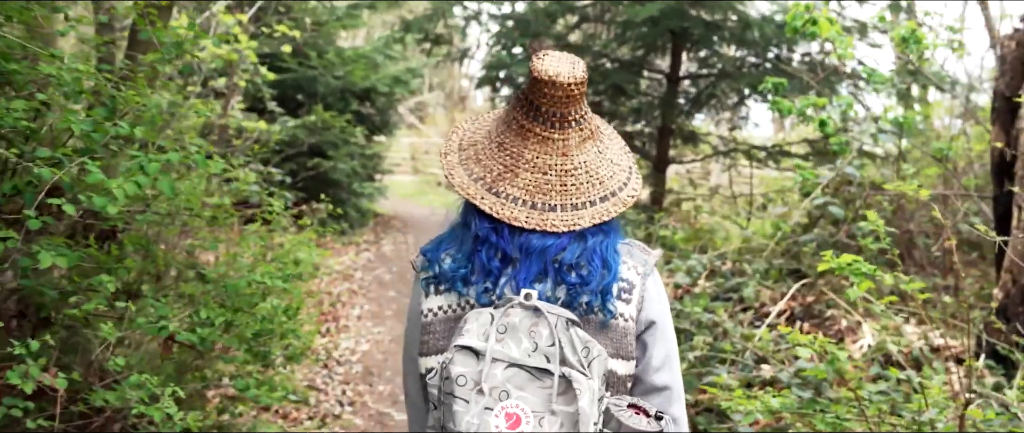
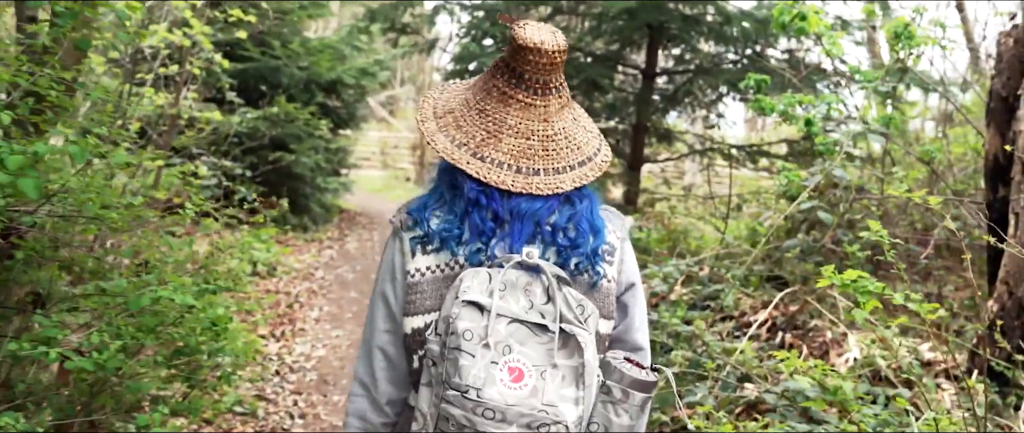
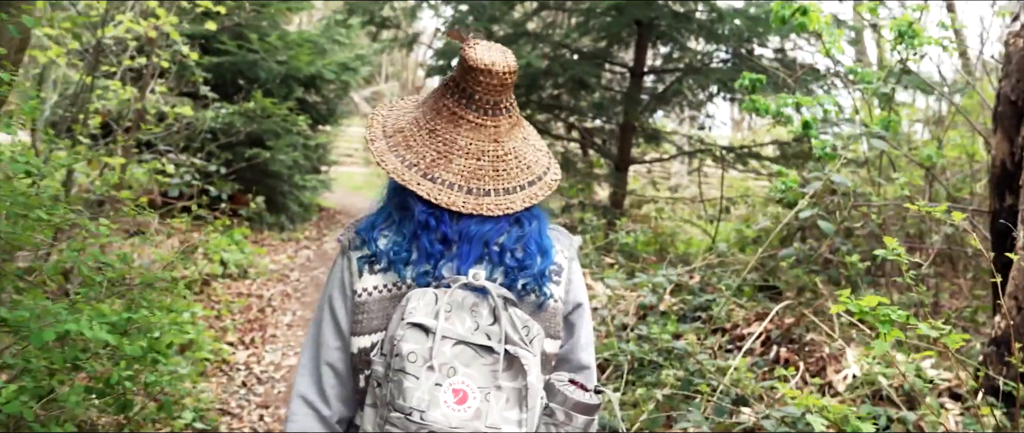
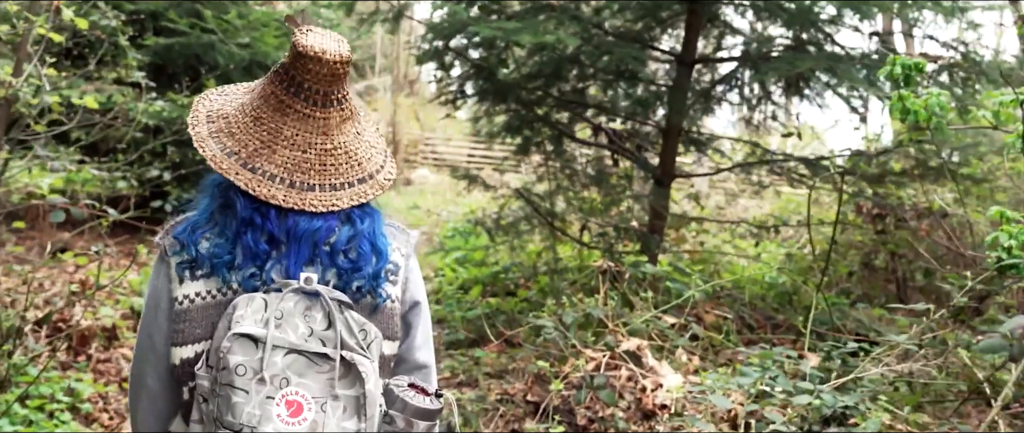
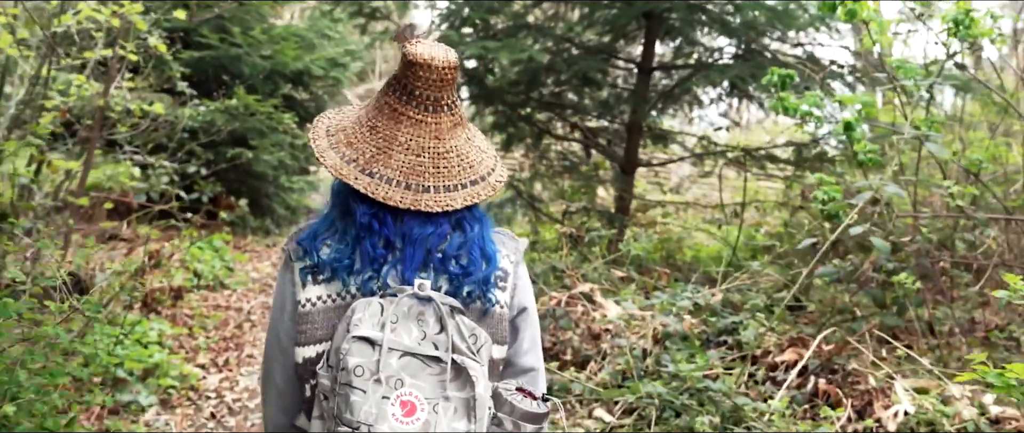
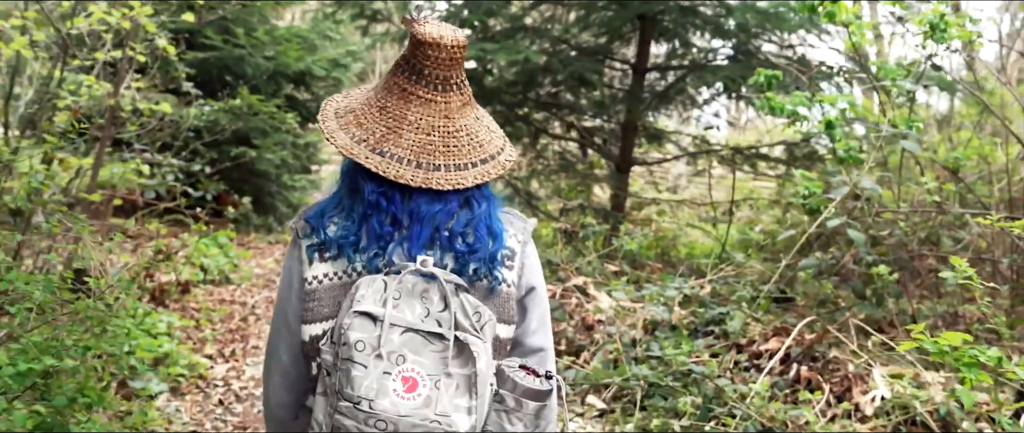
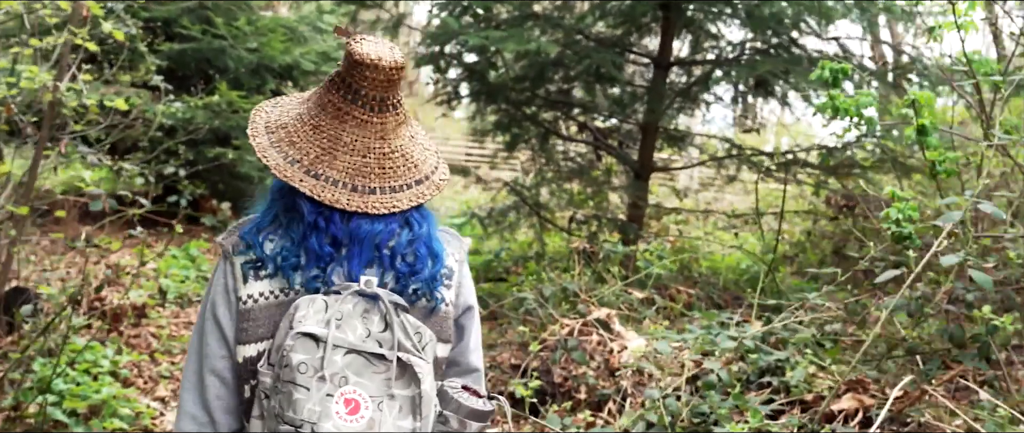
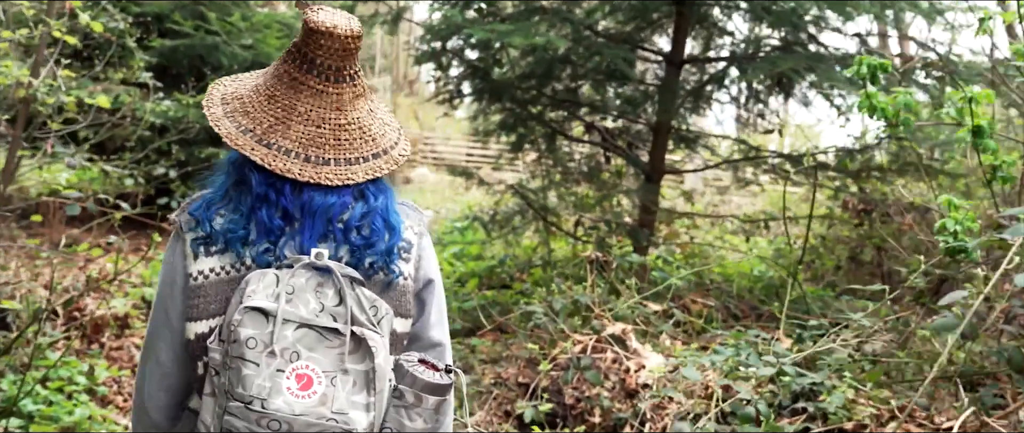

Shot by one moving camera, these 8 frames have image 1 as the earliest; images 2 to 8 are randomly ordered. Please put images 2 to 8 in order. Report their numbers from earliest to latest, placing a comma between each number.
2, 3, 6, 5, 7, 8, 4
